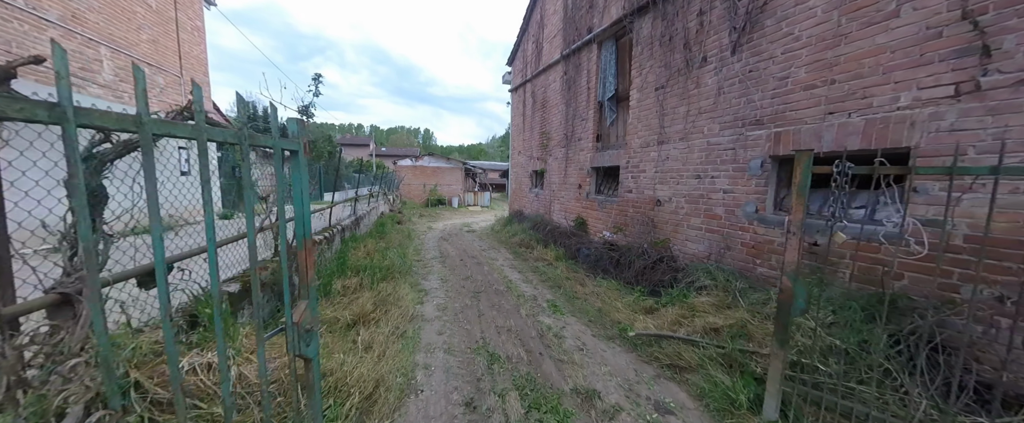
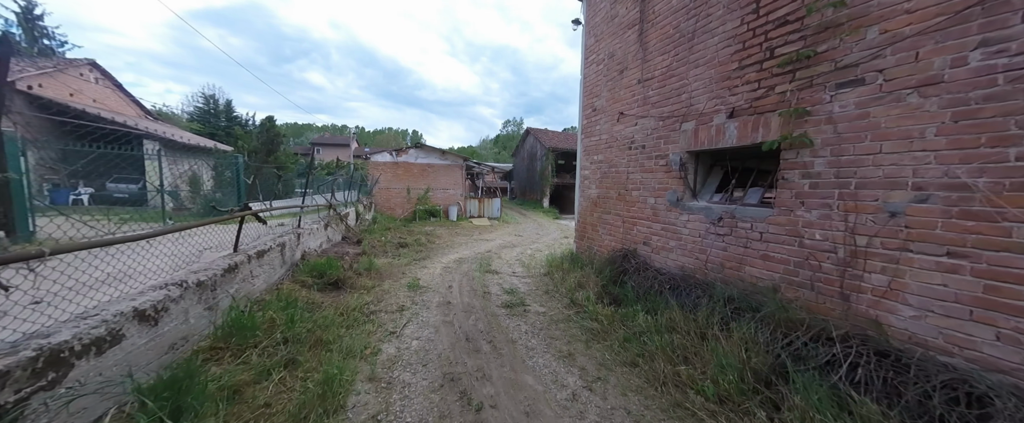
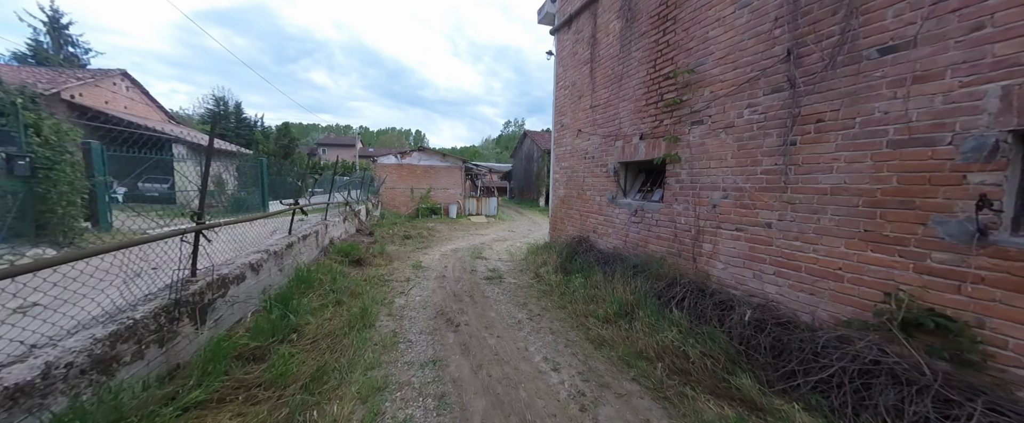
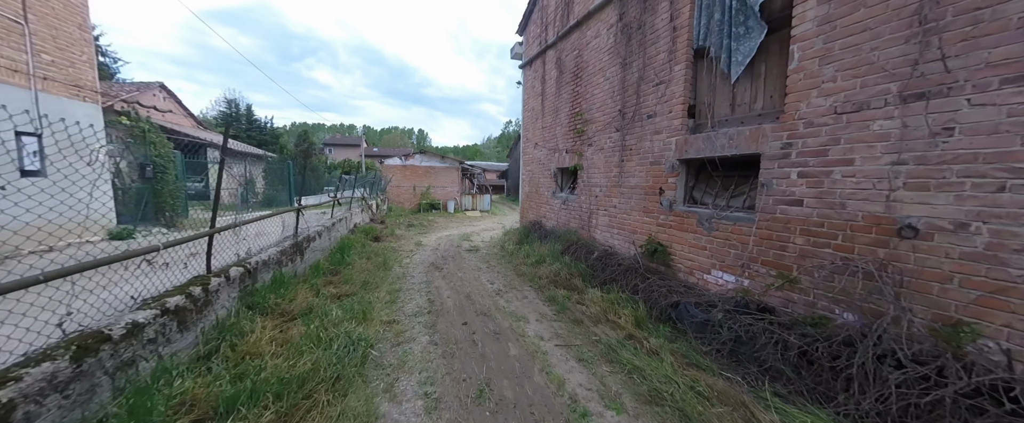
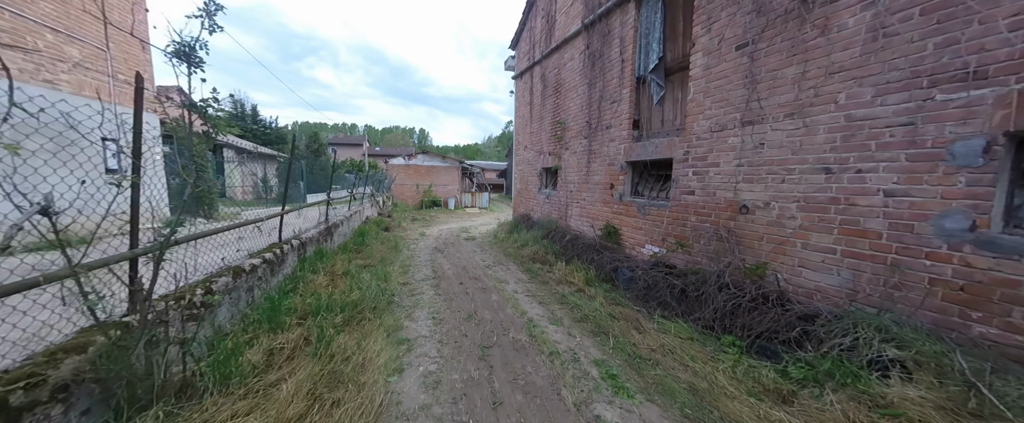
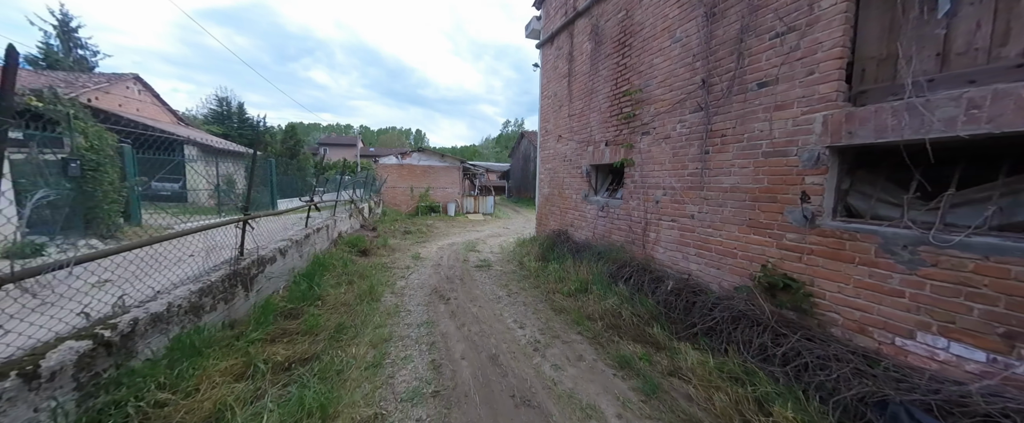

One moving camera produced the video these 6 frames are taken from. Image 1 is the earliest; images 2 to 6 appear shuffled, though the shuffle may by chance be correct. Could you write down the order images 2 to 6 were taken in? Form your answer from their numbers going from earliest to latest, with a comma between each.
5, 4, 6, 3, 2
